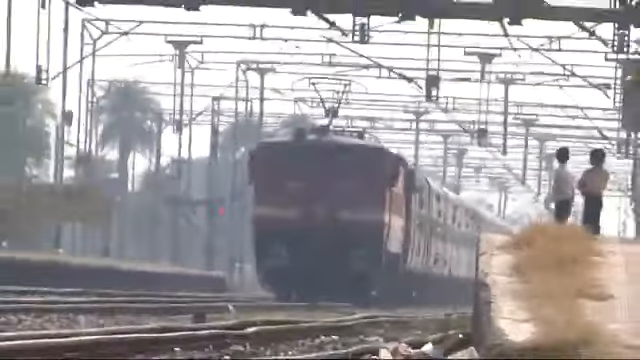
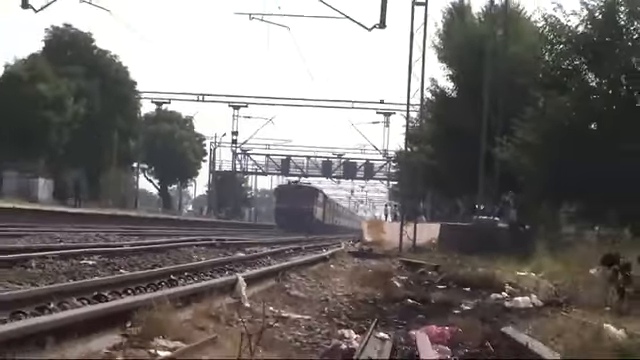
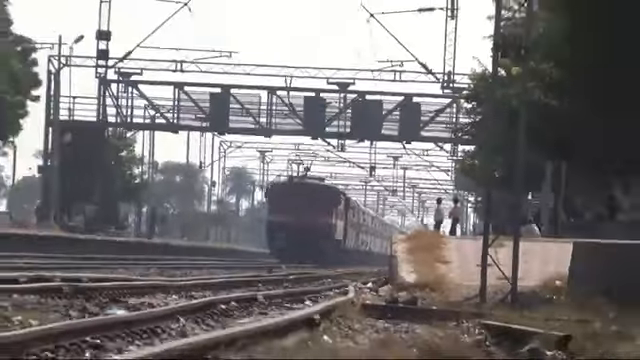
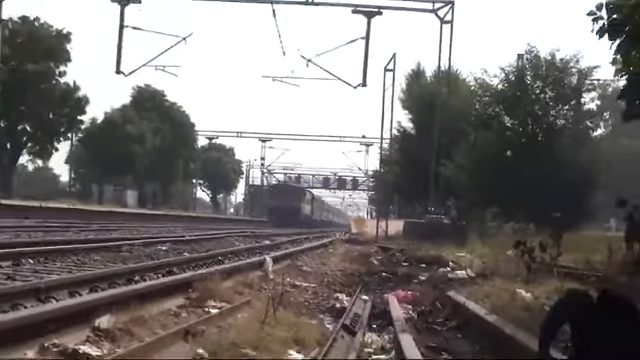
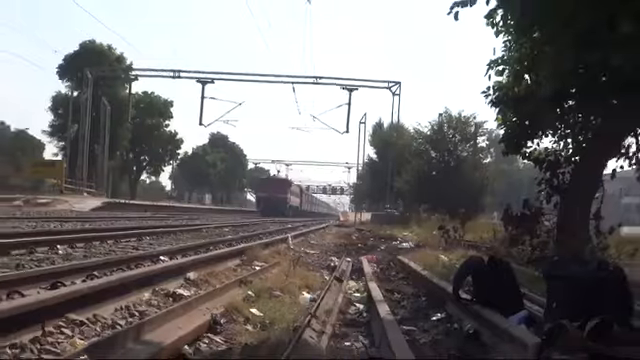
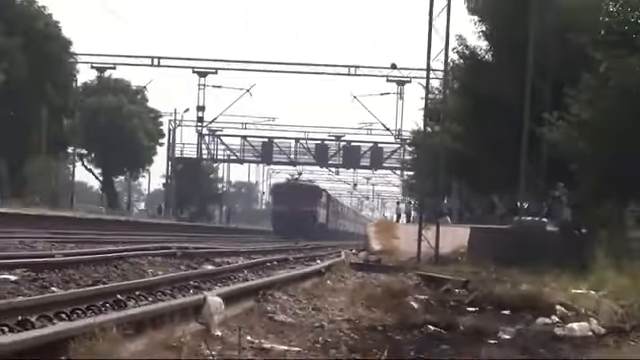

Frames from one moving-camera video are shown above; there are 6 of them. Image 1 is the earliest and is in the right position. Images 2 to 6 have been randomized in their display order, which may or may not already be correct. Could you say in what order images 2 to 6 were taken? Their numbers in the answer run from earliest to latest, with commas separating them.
3, 6, 2, 4, 5
